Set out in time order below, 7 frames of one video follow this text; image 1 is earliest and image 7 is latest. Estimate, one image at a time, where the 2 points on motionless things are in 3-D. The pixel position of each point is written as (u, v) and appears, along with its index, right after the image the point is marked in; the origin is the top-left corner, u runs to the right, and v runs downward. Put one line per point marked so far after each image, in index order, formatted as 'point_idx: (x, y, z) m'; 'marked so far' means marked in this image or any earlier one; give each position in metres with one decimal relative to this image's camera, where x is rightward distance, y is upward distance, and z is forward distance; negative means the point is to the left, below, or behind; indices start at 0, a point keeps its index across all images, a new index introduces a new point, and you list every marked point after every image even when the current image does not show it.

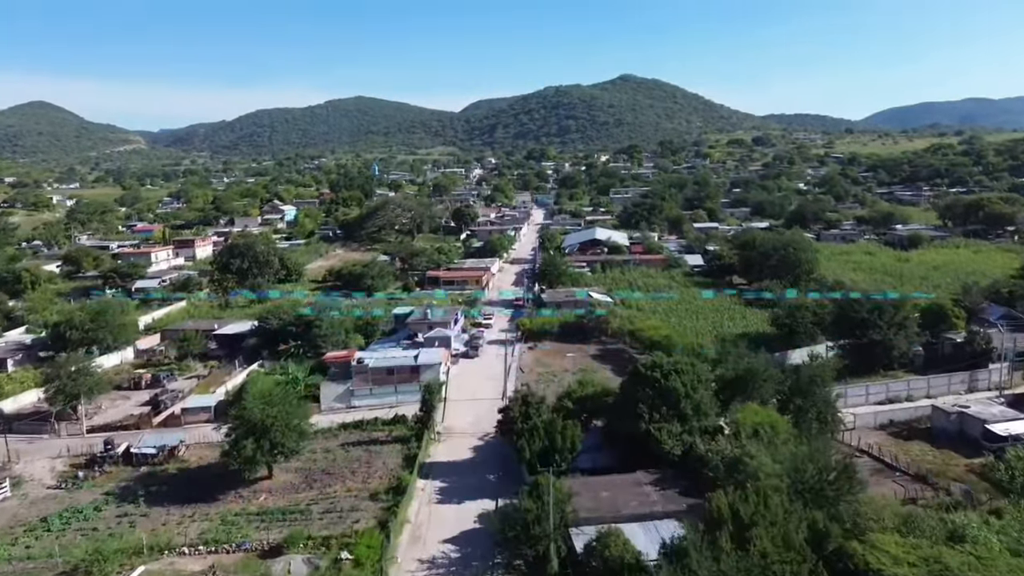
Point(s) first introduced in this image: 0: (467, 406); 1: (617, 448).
0: (-1.0, -2.6, +16.4) m
1: (+1.9, -2.8, +12.9) m
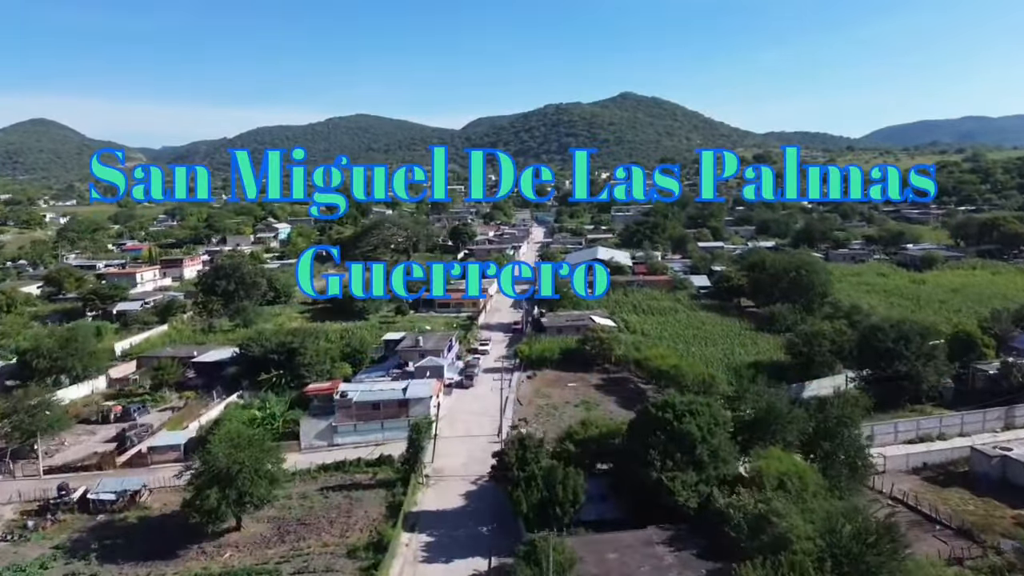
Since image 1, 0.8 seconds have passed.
0: (-1.1, -3.2, +15.1) m
1: (+1.8, -3.3, +11.6) m
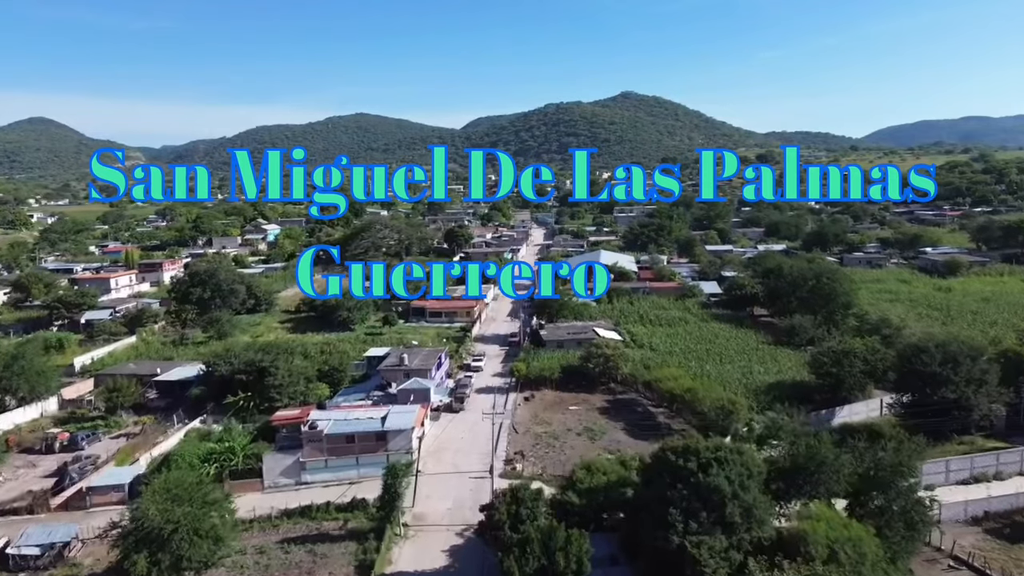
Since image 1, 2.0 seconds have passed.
0: (-1.2, -3.5, +13.1) m
1: (+1.7, -3.6, +9.6) m
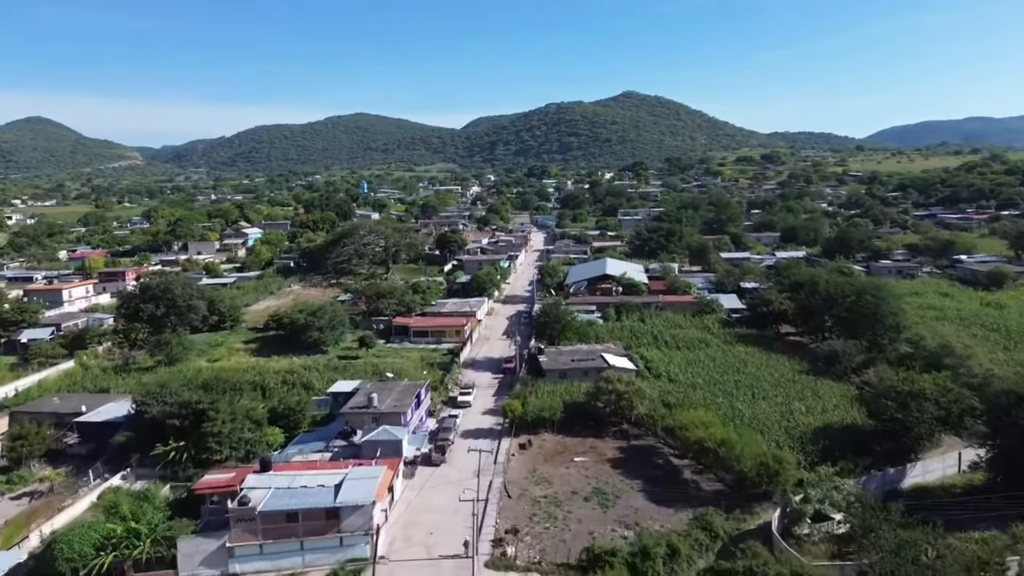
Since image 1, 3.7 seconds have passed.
0: (-1.4, -4.0, +10.1) m
1: (+1.5, -4.1, +6.6) m
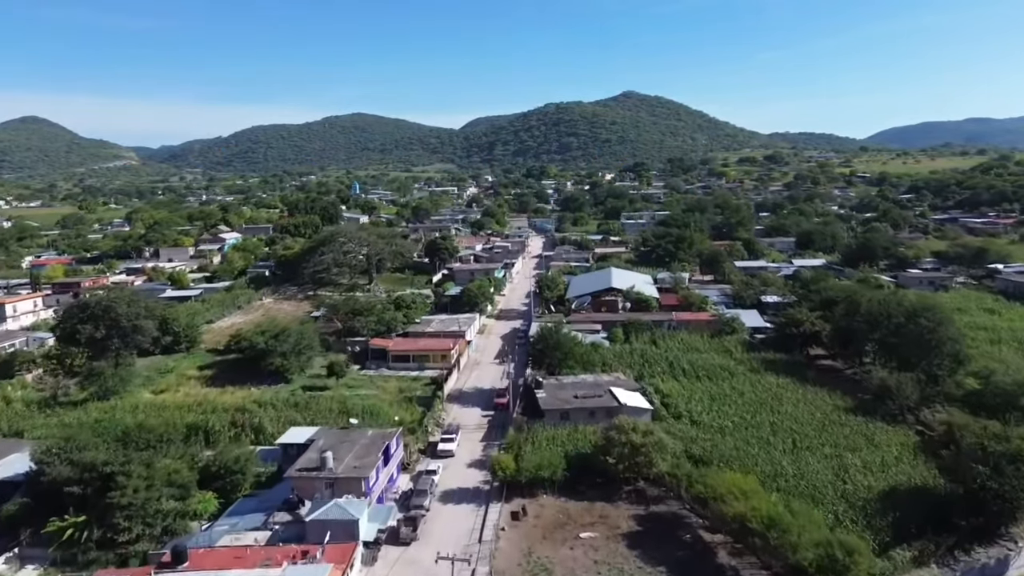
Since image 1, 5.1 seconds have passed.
0: (-1.5, -4.4, +7.2) m
1: (+1.4, -4.6, +3.7) m
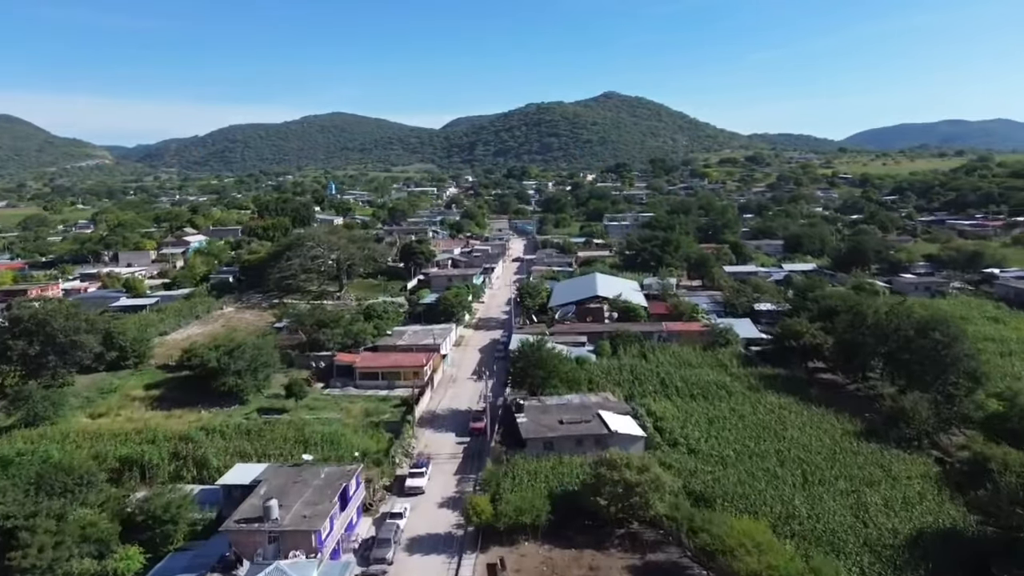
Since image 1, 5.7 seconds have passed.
0: (-1.7, -4.7, +5.6) m
1: (+1.2, -4.8, +2.2) m
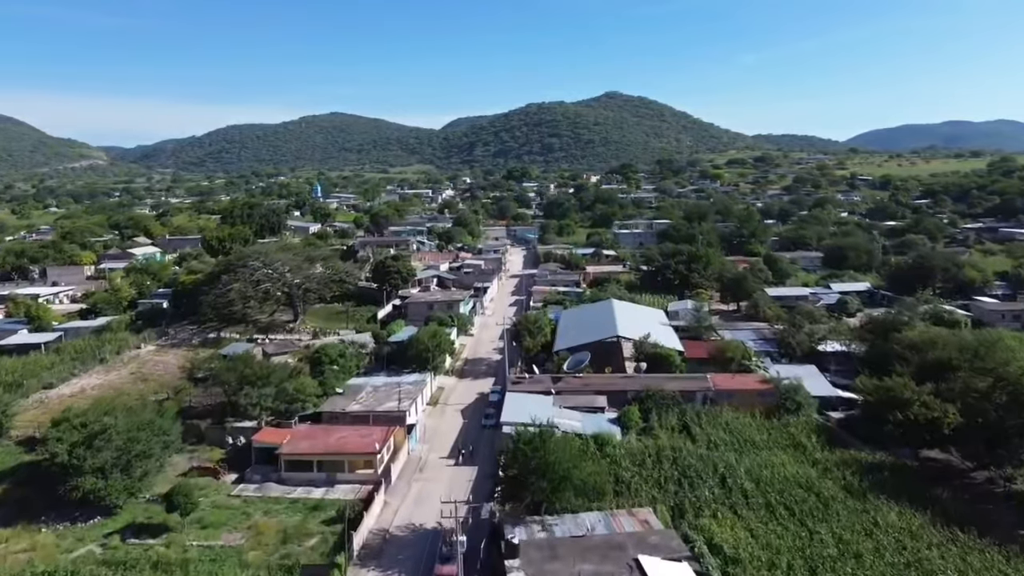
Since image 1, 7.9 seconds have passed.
0: (-1.9, -5.6, +0.3) m
1: (+1.1, -5.7, -3.1) m
